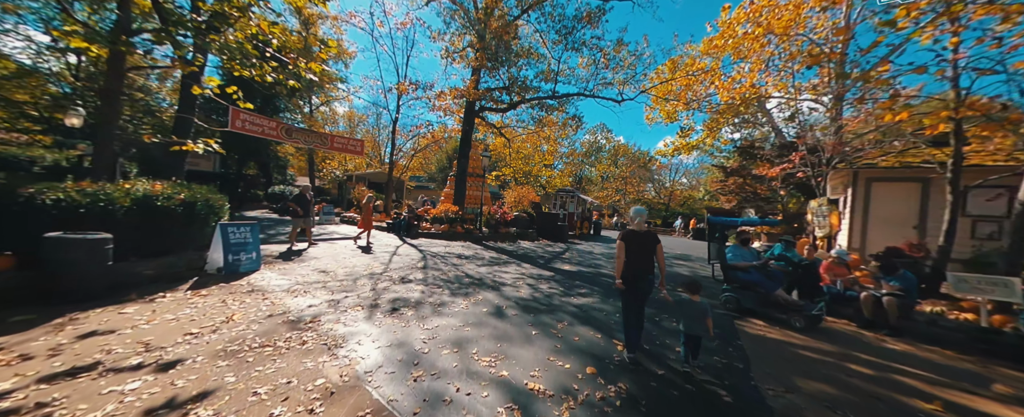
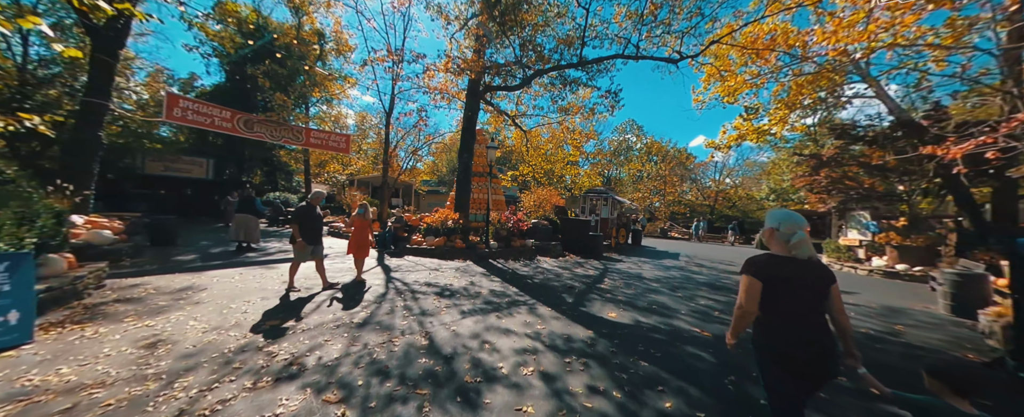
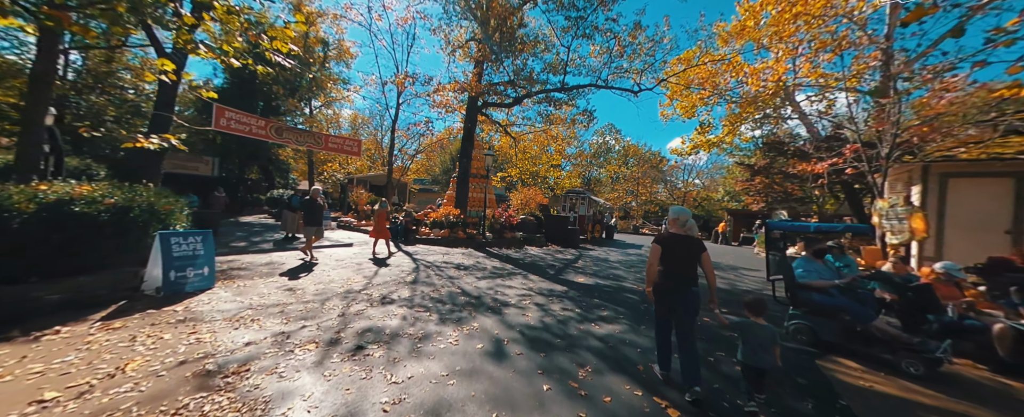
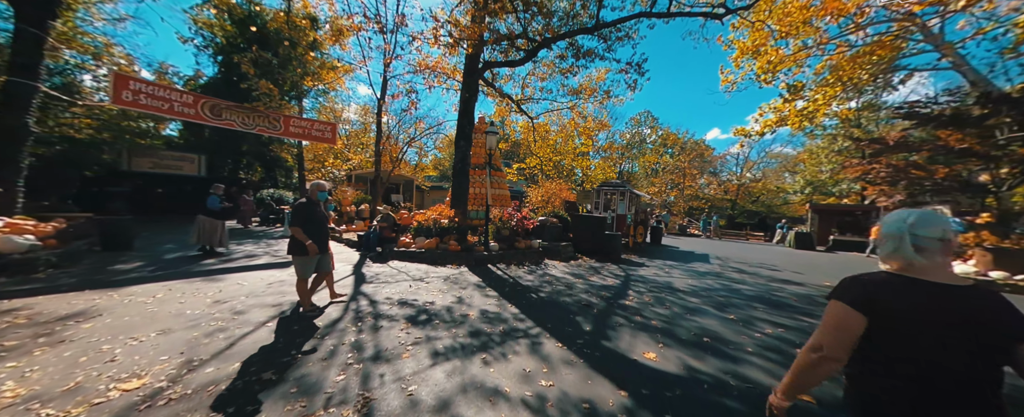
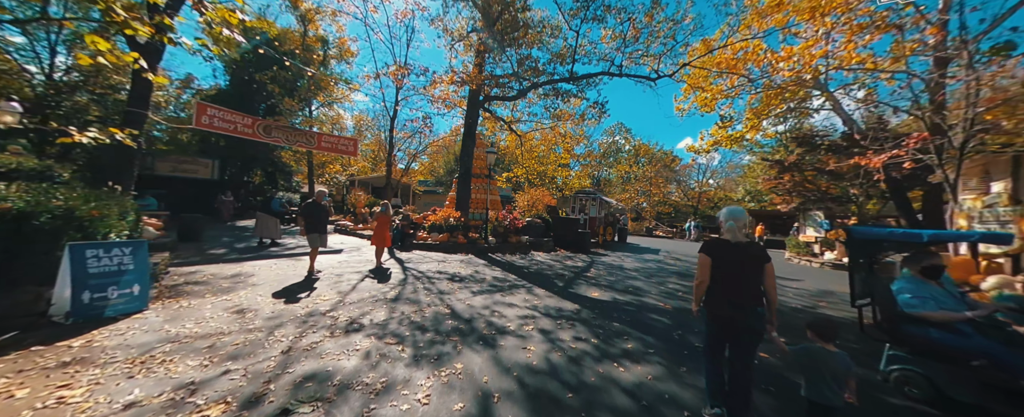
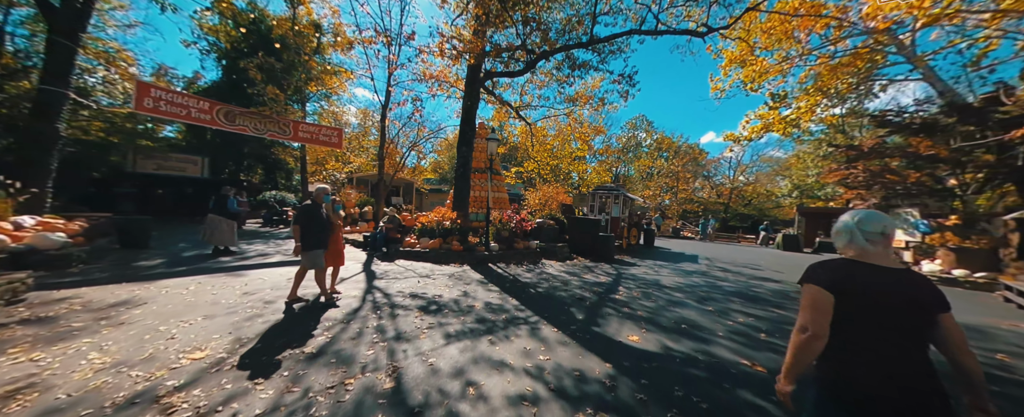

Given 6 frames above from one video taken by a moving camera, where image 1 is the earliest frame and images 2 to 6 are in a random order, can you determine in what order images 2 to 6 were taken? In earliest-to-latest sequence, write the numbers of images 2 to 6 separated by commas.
3, 5, 2, 6, 4
